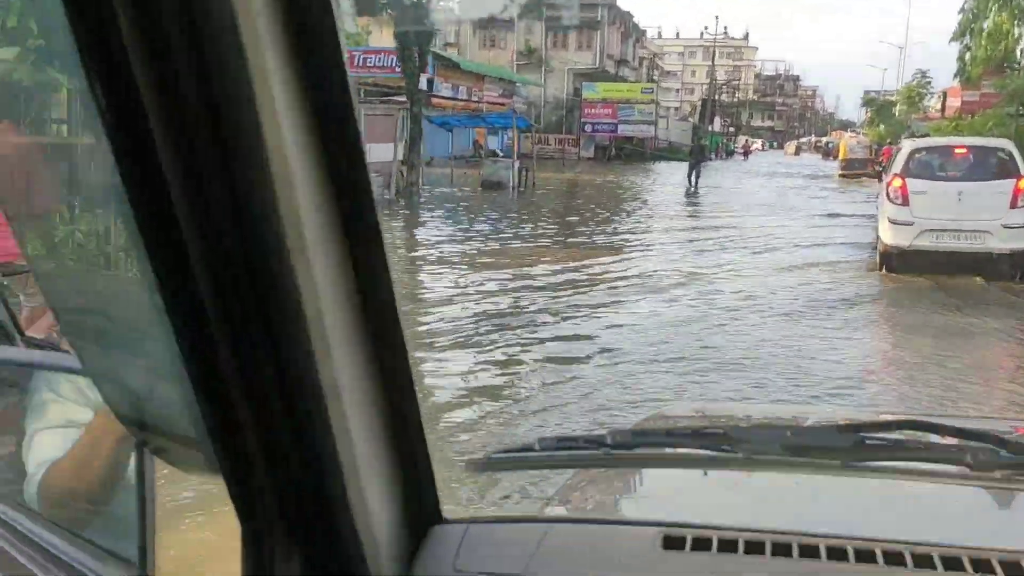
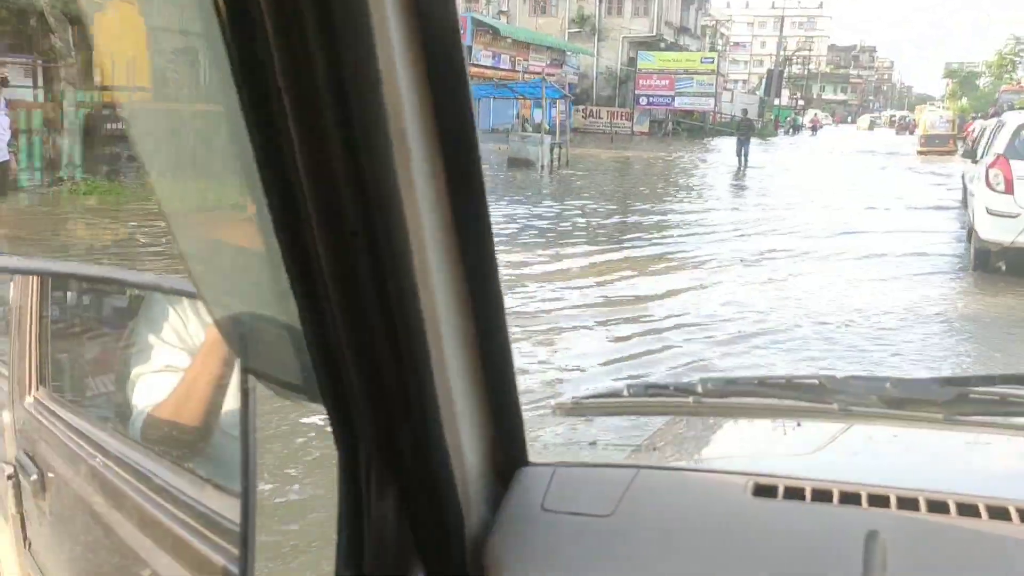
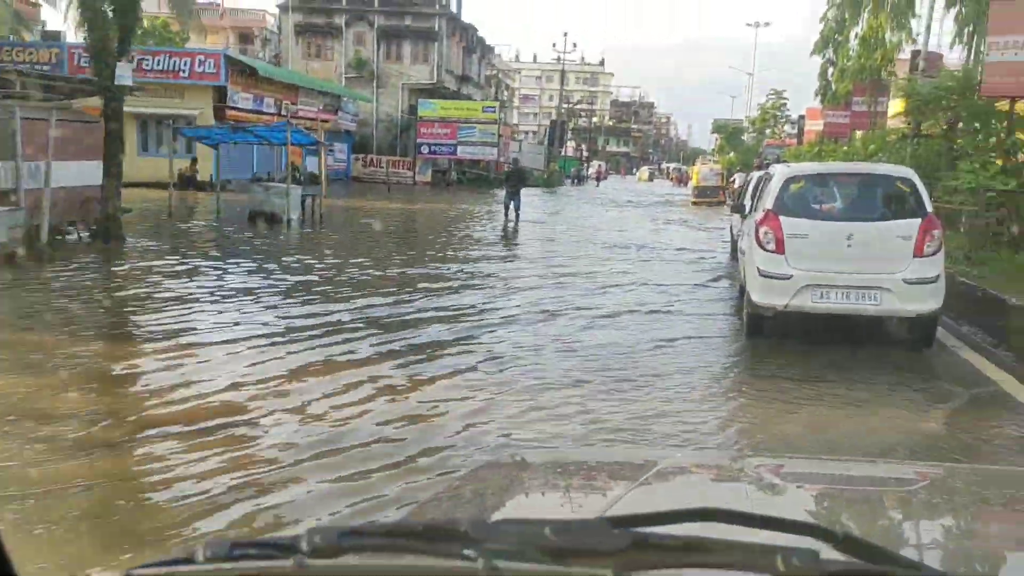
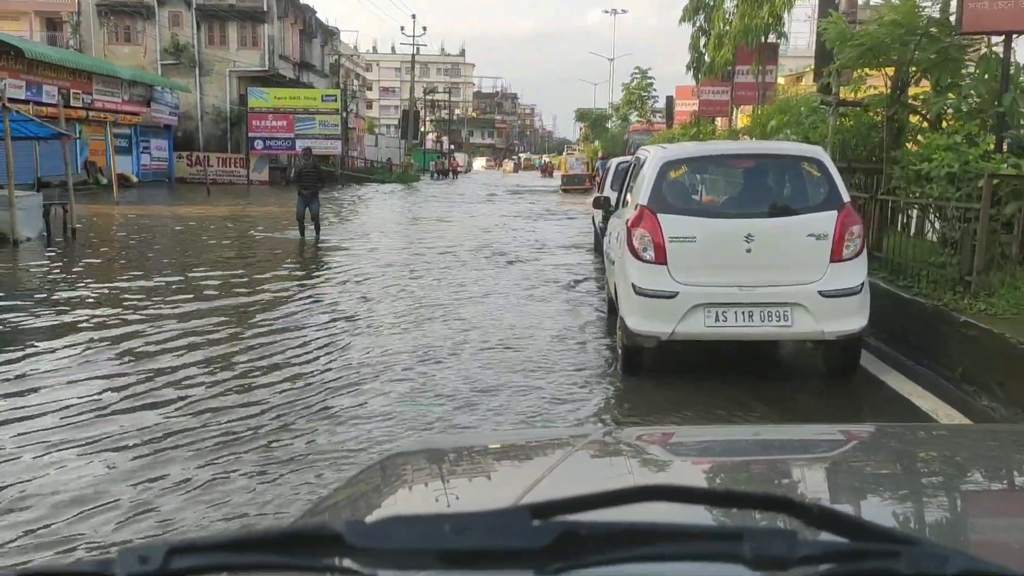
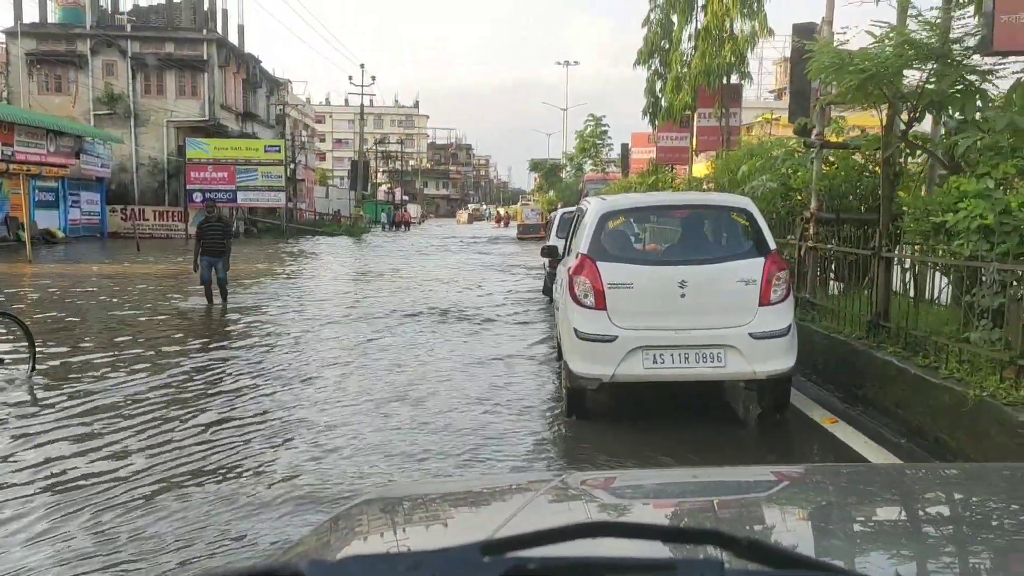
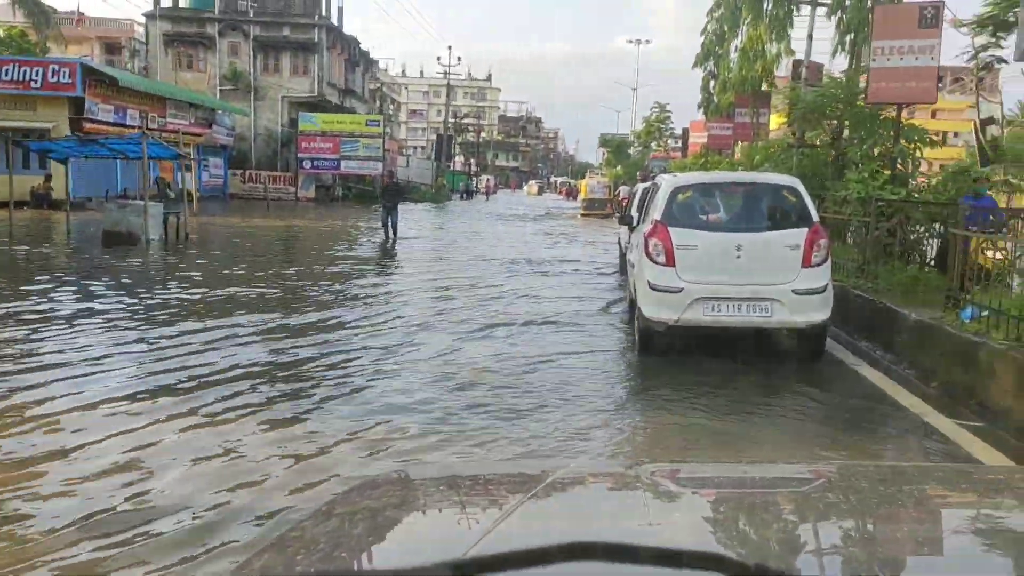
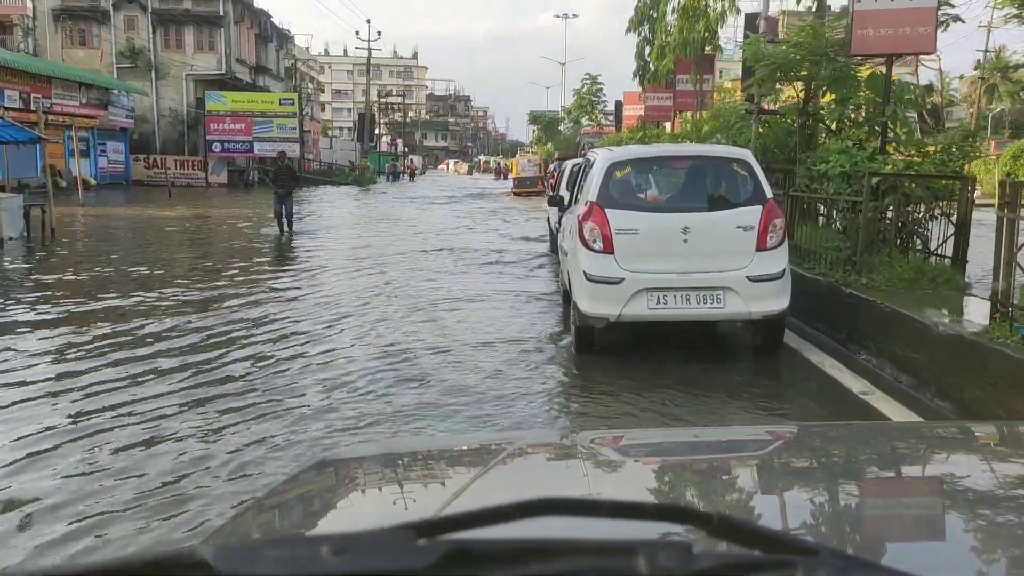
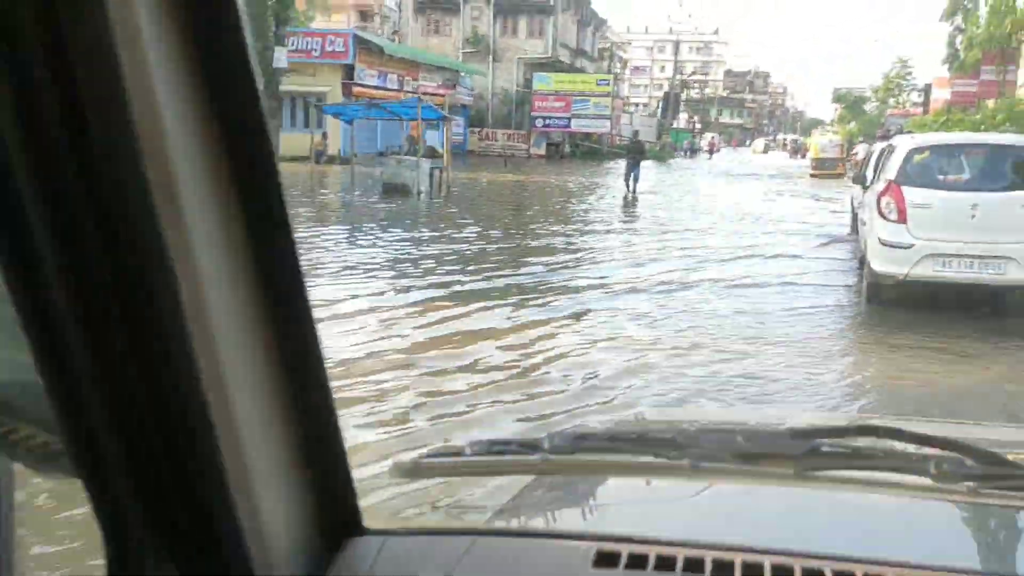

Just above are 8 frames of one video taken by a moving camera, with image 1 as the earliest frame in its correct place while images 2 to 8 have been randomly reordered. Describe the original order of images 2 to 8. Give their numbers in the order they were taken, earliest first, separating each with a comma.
2, 8, 3, 6, 7, 4, 5
